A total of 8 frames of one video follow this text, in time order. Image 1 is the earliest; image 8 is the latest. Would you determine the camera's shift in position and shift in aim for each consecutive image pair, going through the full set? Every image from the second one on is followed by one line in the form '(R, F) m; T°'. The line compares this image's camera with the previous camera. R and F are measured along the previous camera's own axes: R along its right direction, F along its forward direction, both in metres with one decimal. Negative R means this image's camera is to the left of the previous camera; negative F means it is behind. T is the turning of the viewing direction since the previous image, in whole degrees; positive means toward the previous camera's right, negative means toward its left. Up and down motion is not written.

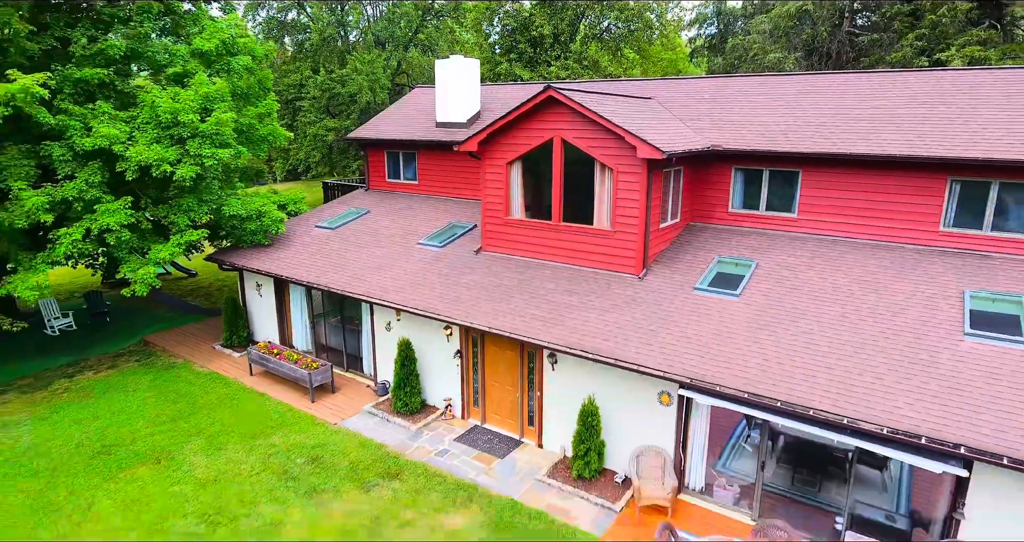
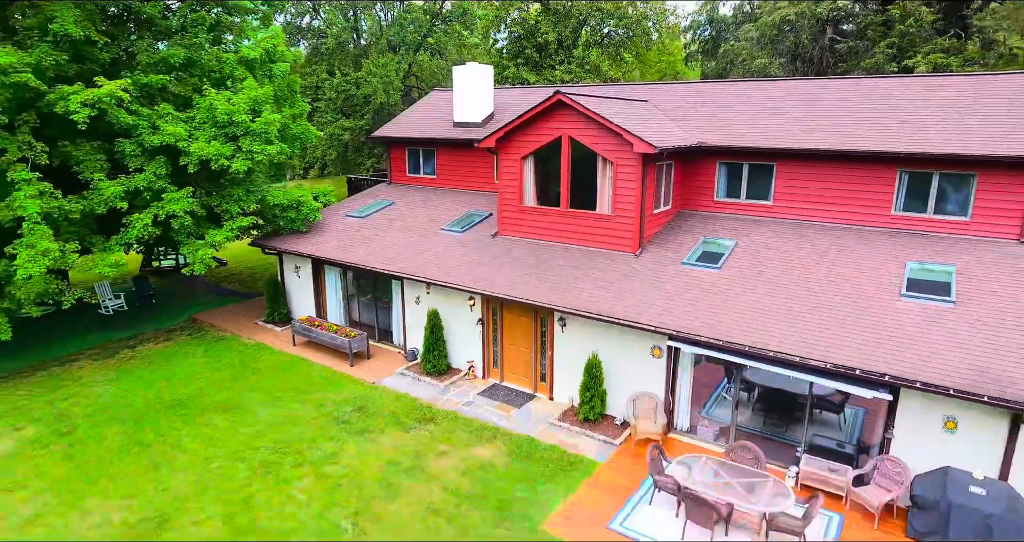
(-0.2, -1.5) m; 0°
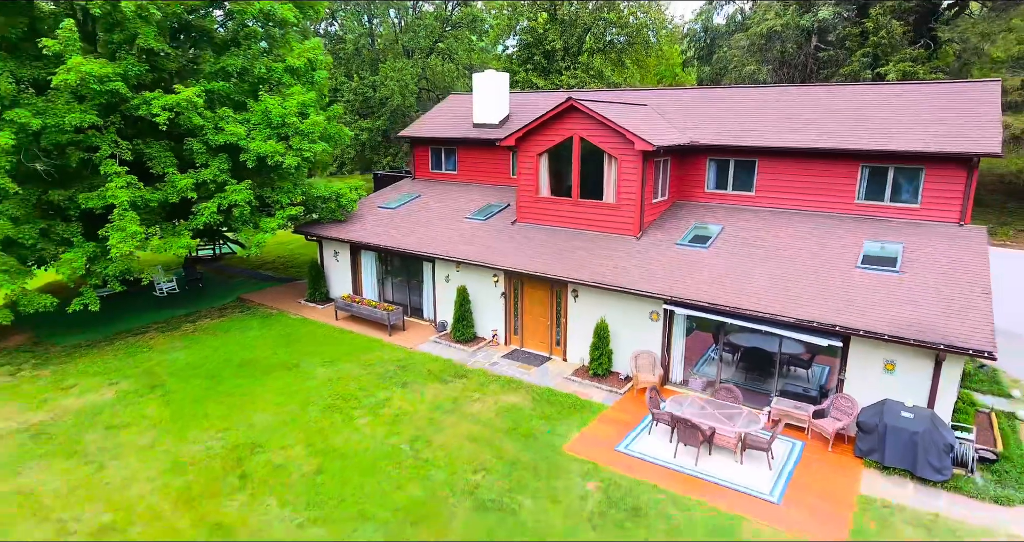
(-0.3, -1.8) m; 0°
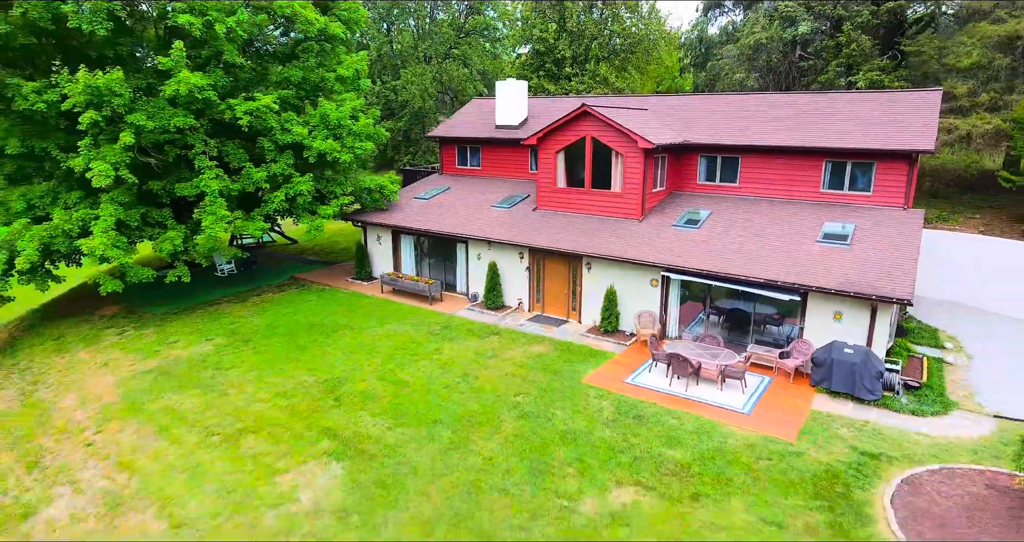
(-0.4, -2.5) m; 0°
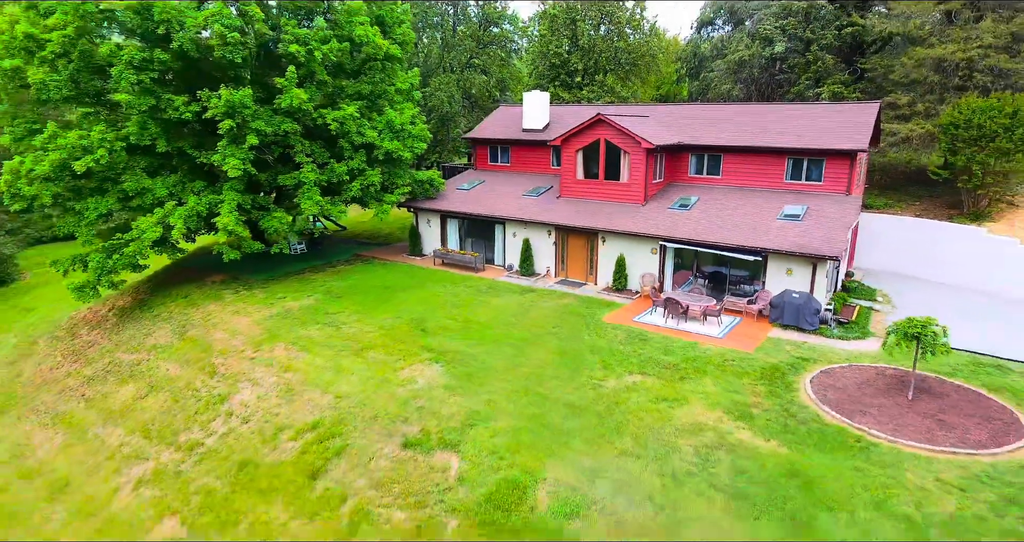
(-0.8, -4.1) m; 0°
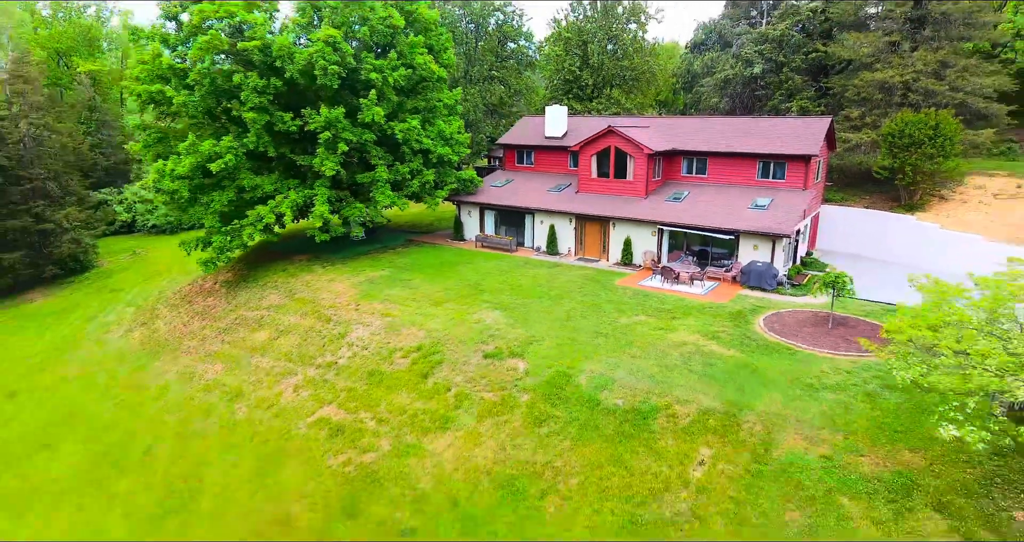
(-0.9, -5.1) m; 0°
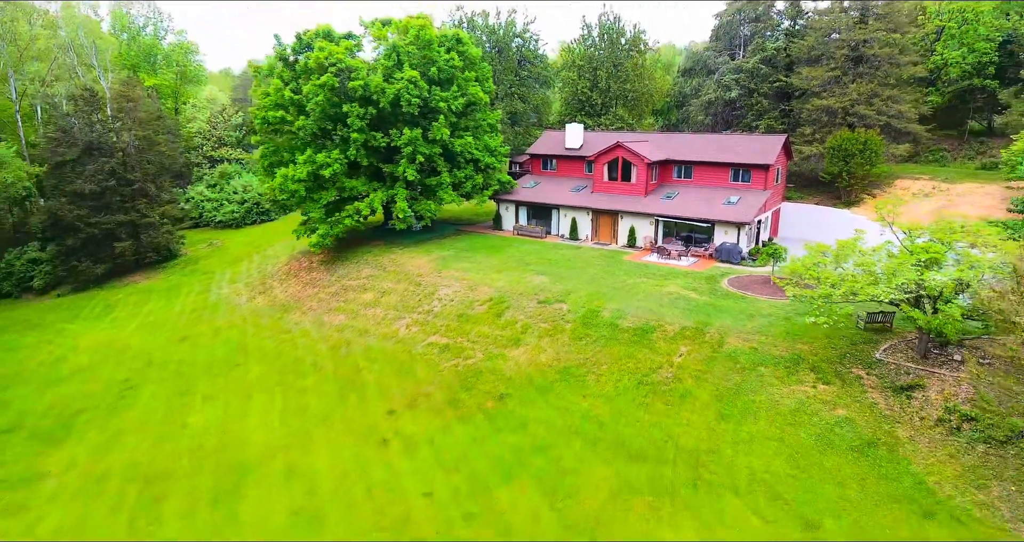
(-1.4, -7.6) m; 0°
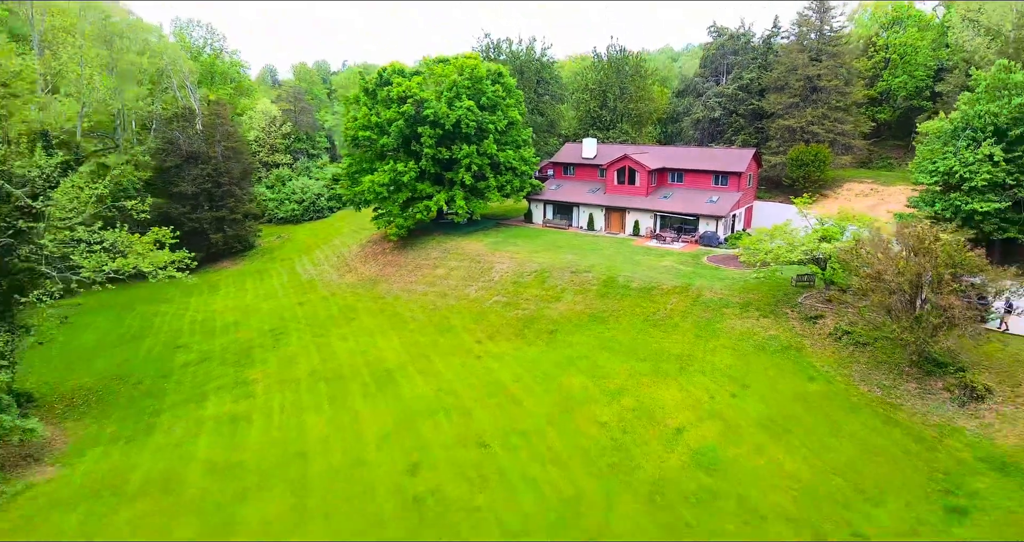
(-1.7, -9.3) m; 0°
